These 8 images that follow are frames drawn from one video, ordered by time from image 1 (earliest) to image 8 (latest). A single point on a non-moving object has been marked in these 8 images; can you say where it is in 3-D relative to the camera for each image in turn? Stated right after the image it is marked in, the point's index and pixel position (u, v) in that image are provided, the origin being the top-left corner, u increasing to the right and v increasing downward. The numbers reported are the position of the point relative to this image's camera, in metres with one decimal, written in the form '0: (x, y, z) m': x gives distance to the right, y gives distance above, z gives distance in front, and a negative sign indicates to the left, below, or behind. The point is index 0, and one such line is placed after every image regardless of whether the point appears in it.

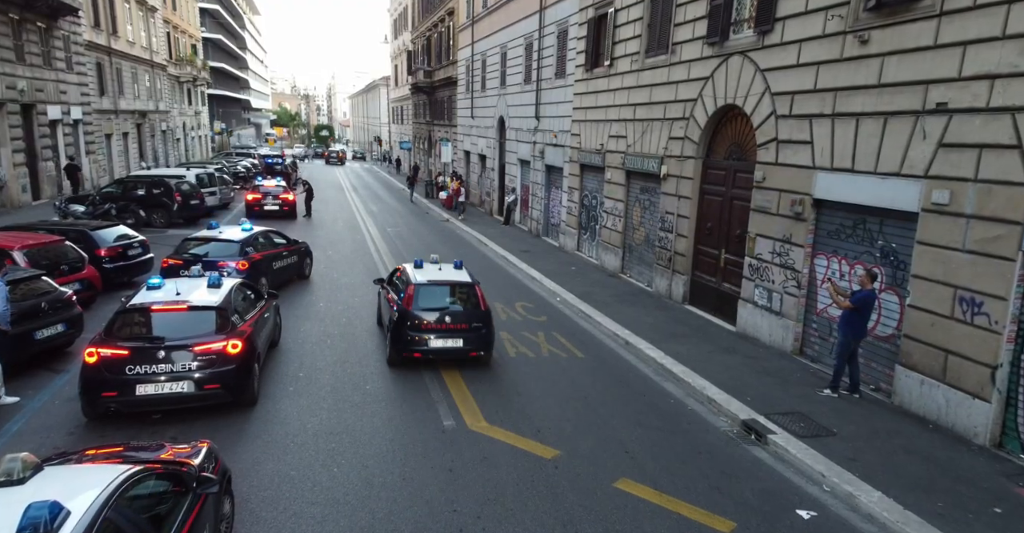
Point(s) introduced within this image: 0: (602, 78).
0: (+2.4, +5.0, +17.6) m
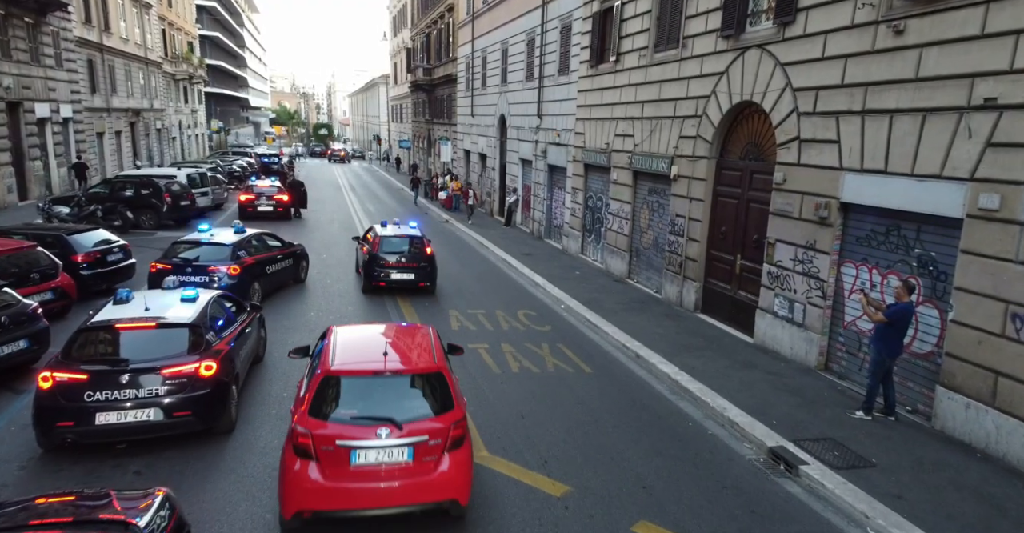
0: (+2.4, +4.9, +16.9) m
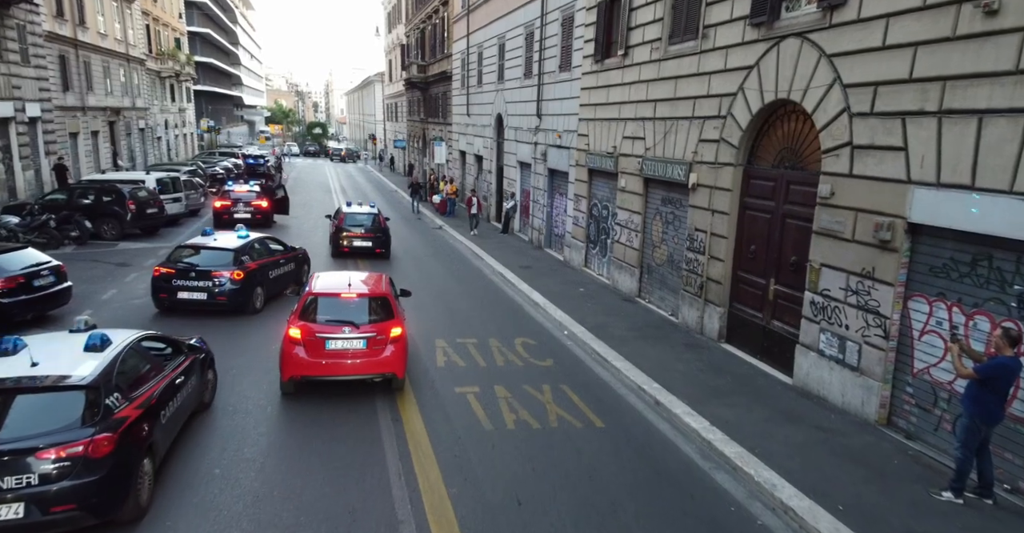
0: (+2.4, +4.5, +15.2) m
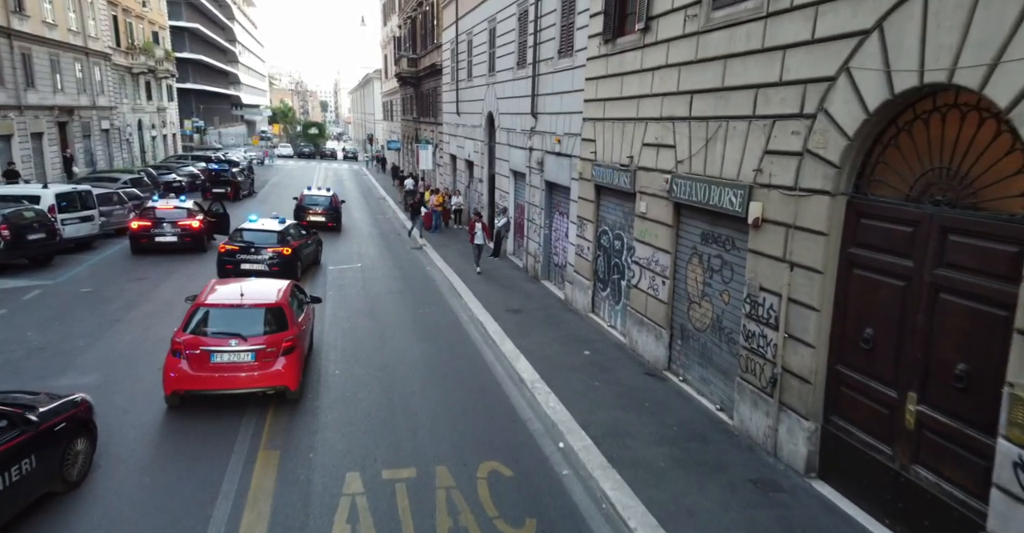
0: (+2.0, +3.6, +11.1) m
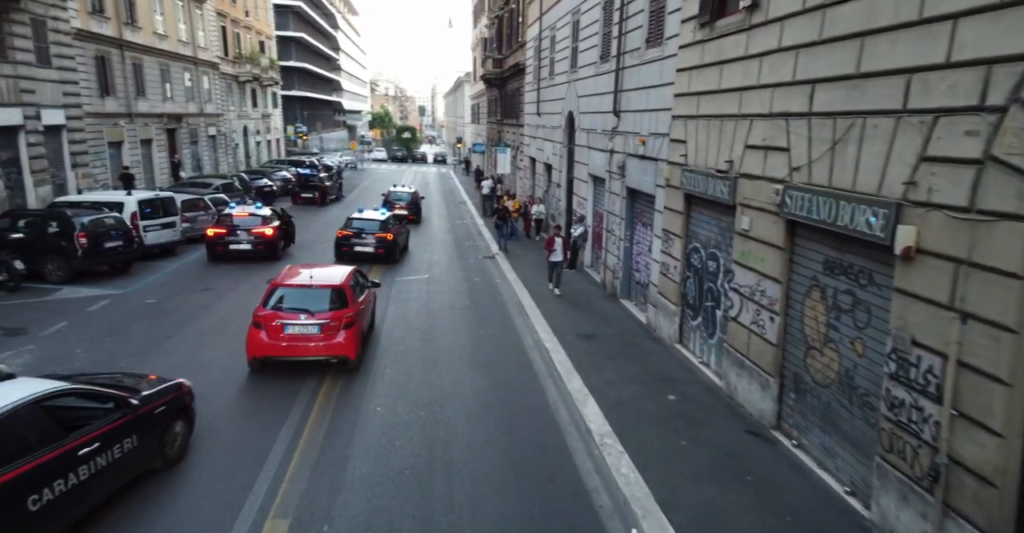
0: (+3.2, +3.2, +9.2) m
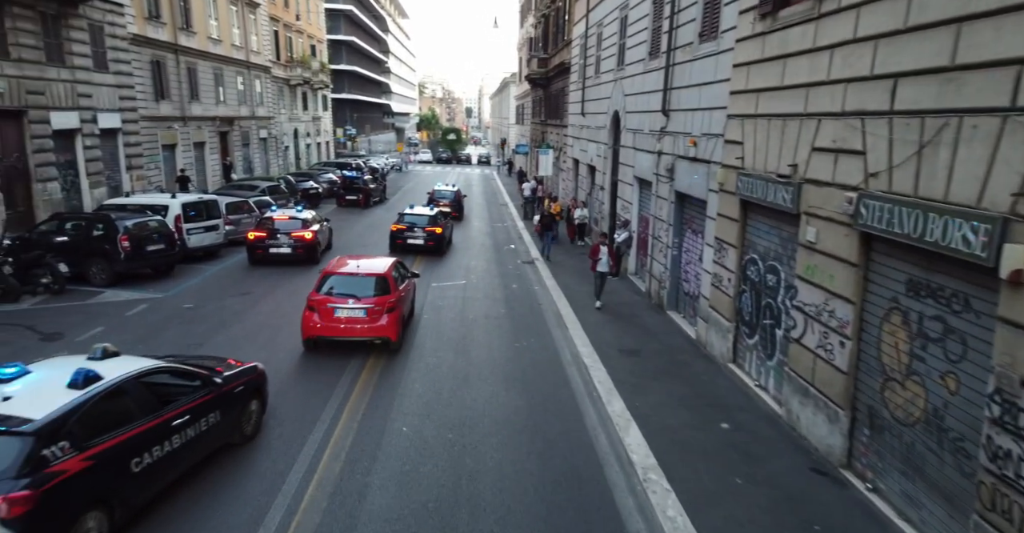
0: (+3.7, +3.0, +8.4) m
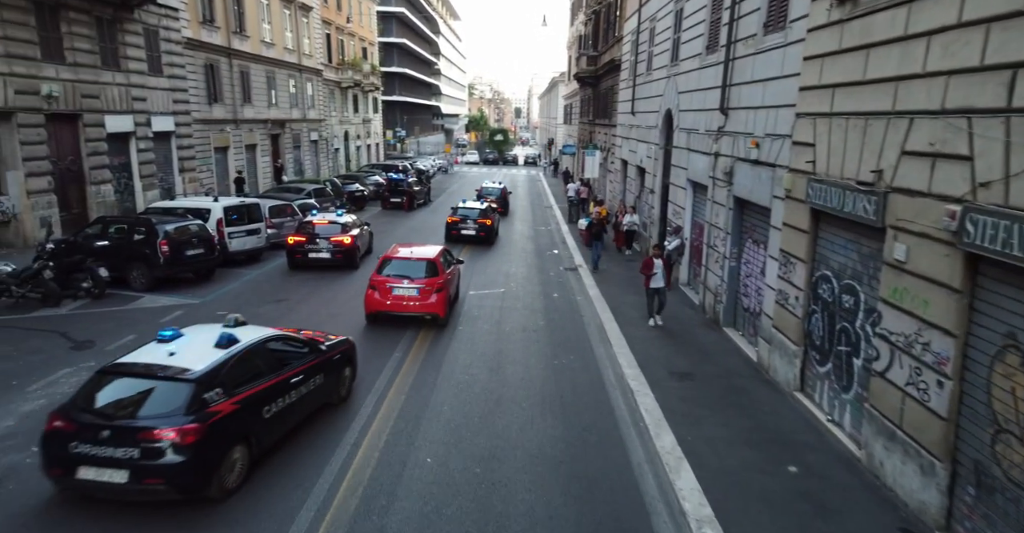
0: (+4.2, +2.8, +7.3) m
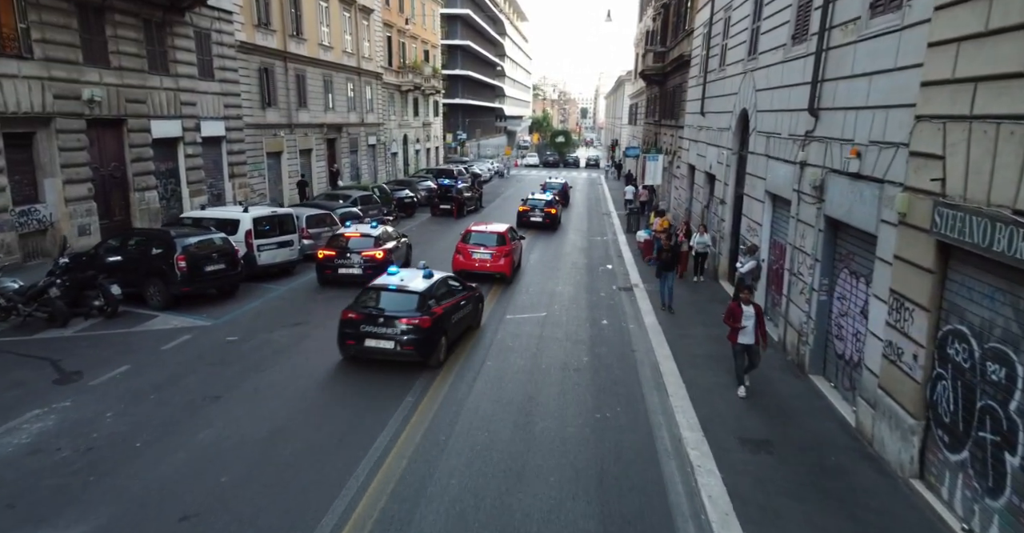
0: (+4.4, +2.2, +5.1) m
